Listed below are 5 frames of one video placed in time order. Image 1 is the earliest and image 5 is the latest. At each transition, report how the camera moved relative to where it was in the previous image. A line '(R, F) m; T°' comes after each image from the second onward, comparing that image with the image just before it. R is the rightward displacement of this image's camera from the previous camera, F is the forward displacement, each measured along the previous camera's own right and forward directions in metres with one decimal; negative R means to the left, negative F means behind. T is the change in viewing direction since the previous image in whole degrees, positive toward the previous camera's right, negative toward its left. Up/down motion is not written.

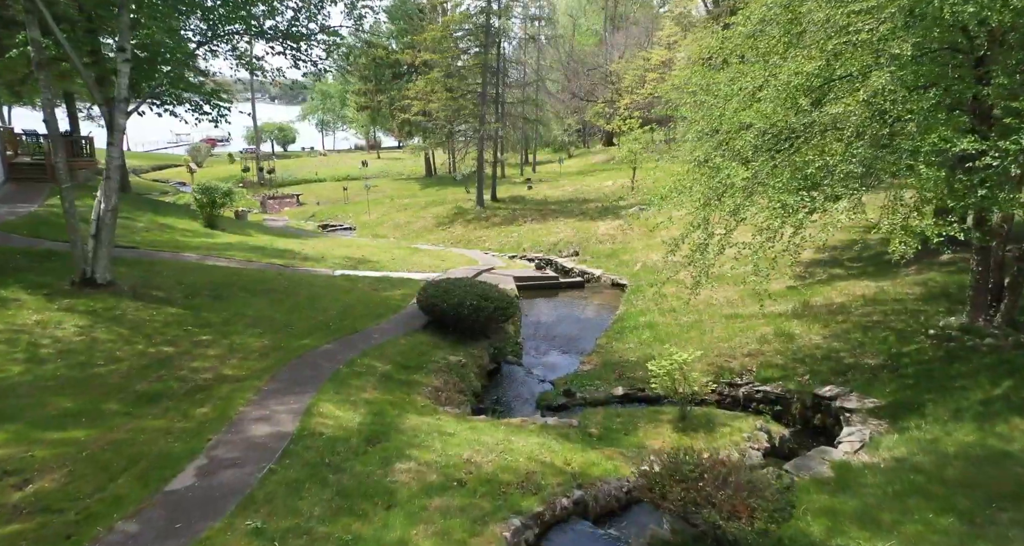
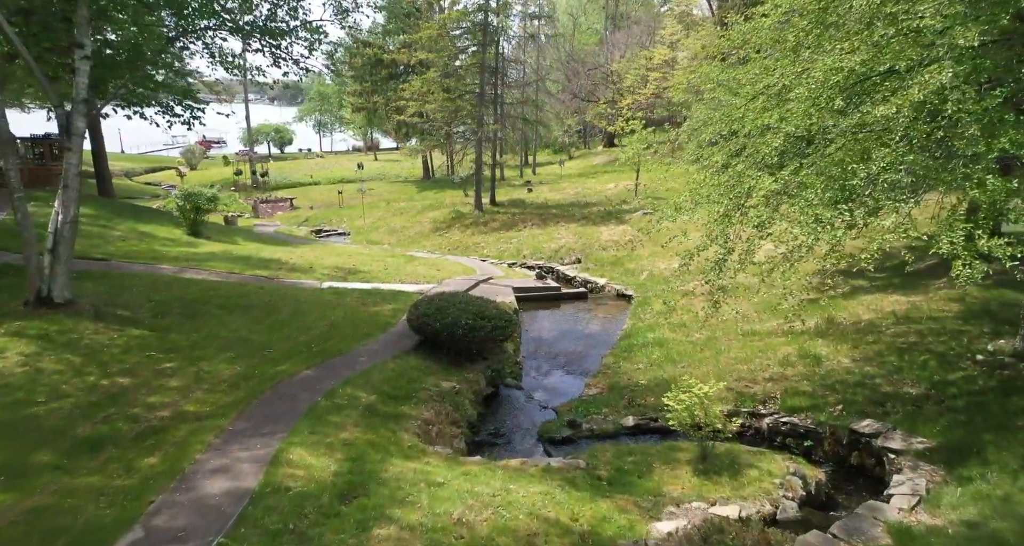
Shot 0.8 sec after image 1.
(0.0, +0.9) m; 0°
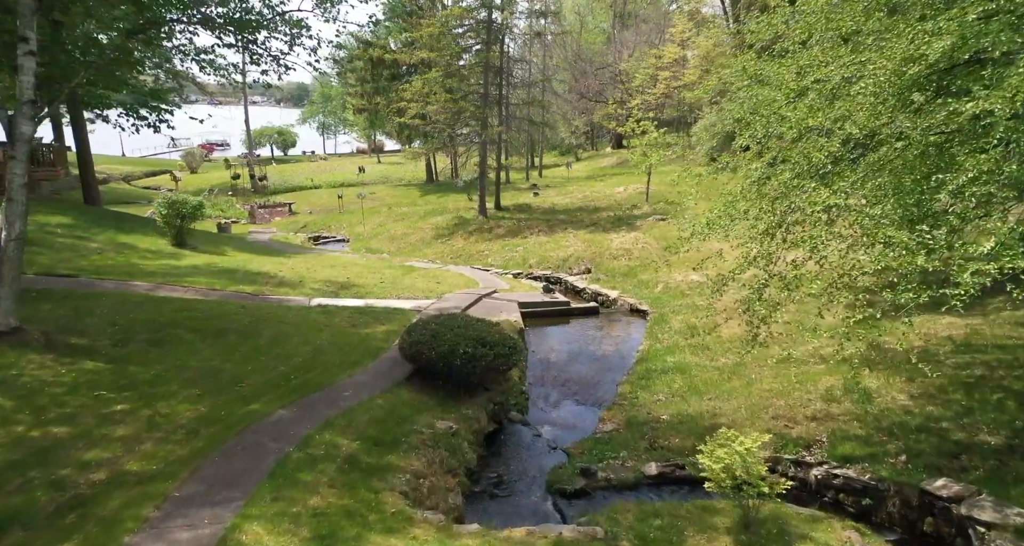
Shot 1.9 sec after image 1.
(0.0, +1.1) m; -1°
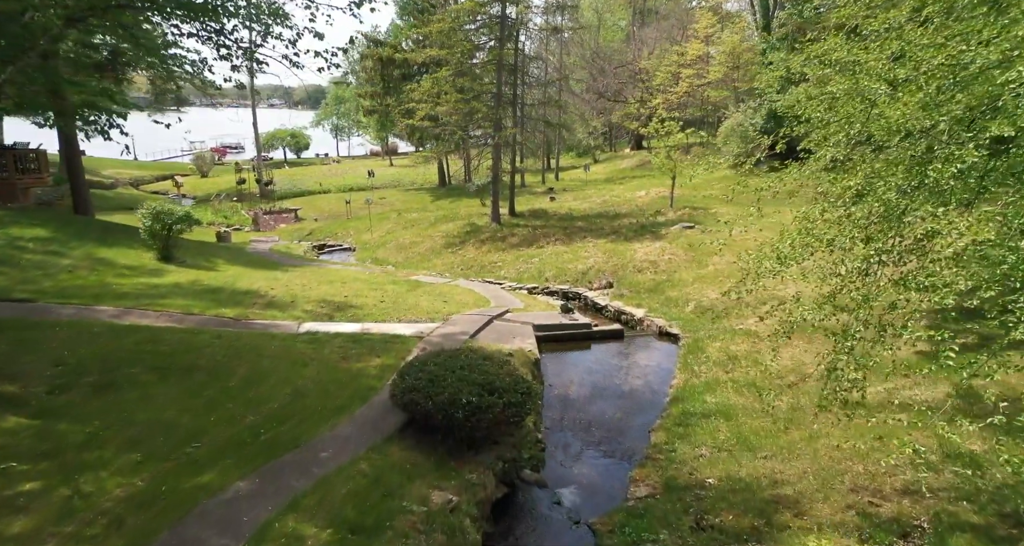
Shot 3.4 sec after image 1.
(0.0, +1.5) m; -1°
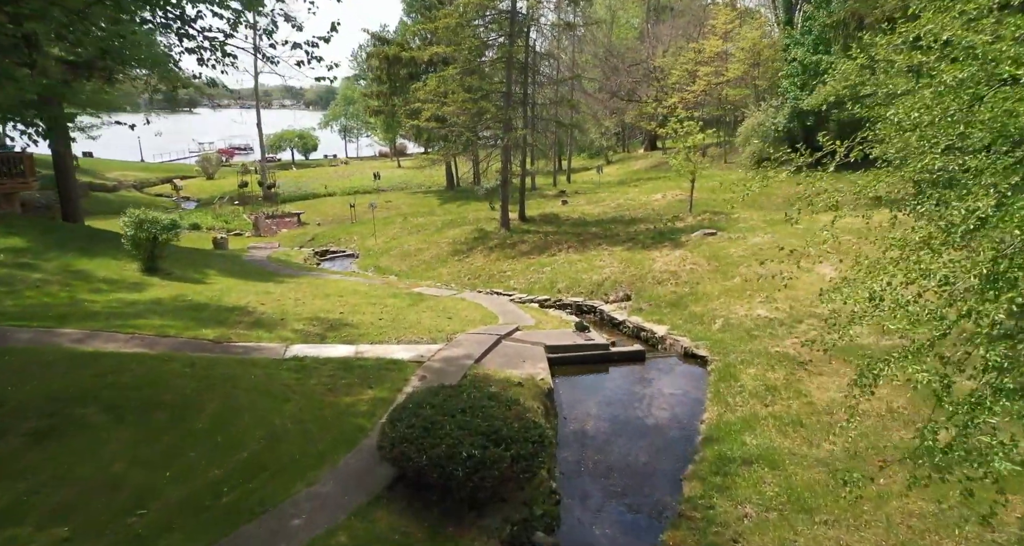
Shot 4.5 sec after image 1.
(0.0, +1.2) m; -1°
